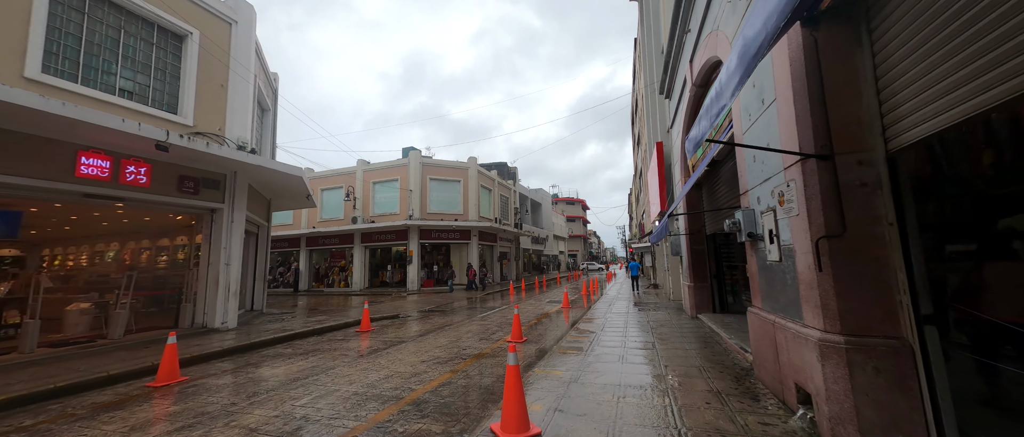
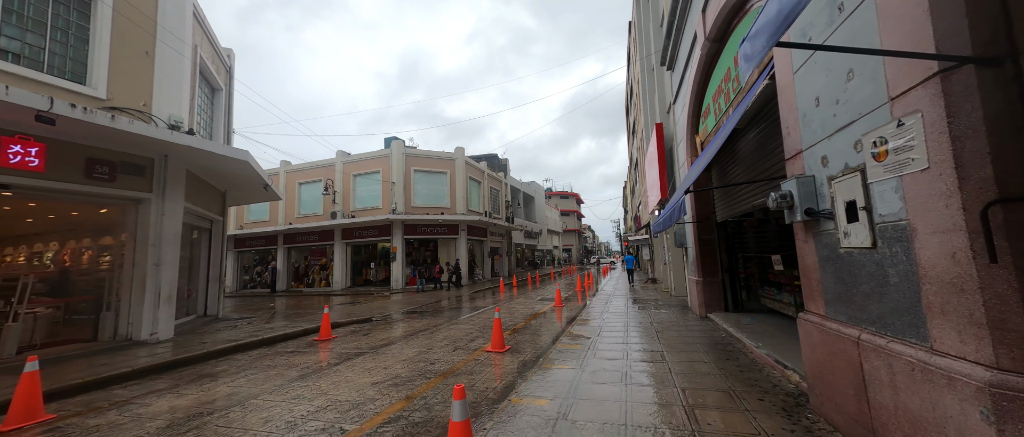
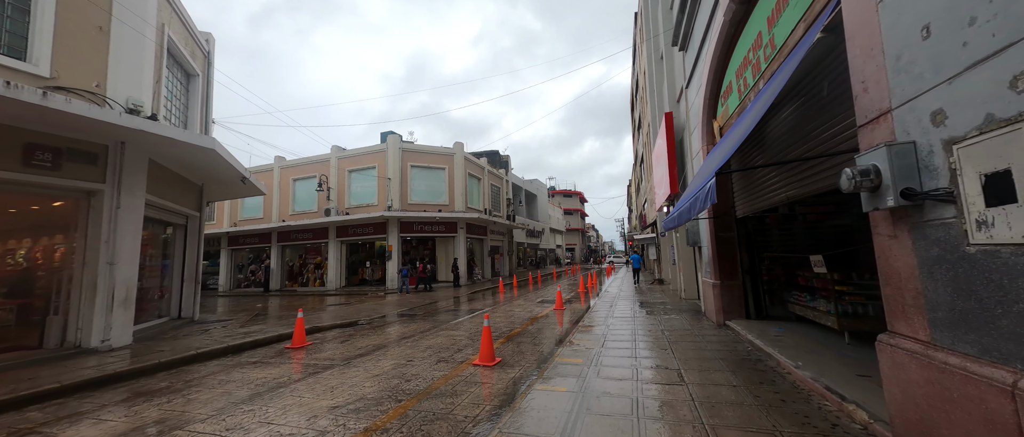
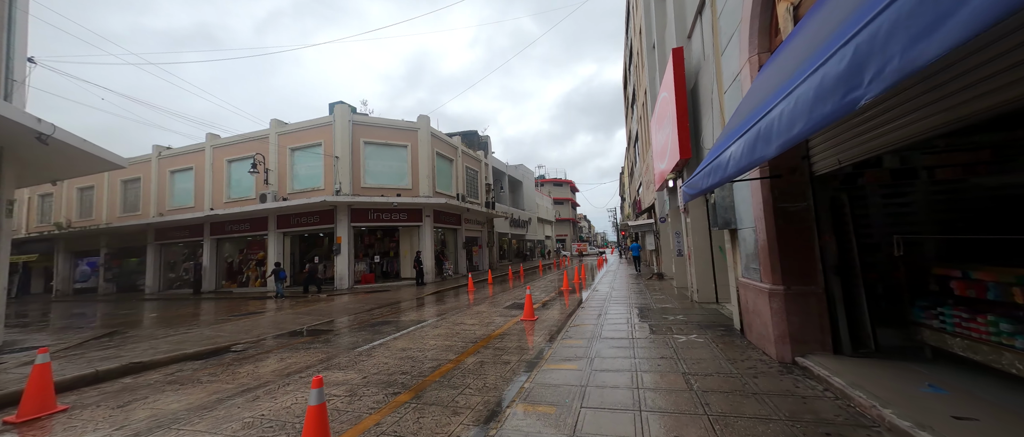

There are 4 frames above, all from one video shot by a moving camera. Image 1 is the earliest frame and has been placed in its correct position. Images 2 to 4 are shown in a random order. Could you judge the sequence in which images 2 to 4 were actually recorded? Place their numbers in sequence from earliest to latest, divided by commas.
2, 3, 4
